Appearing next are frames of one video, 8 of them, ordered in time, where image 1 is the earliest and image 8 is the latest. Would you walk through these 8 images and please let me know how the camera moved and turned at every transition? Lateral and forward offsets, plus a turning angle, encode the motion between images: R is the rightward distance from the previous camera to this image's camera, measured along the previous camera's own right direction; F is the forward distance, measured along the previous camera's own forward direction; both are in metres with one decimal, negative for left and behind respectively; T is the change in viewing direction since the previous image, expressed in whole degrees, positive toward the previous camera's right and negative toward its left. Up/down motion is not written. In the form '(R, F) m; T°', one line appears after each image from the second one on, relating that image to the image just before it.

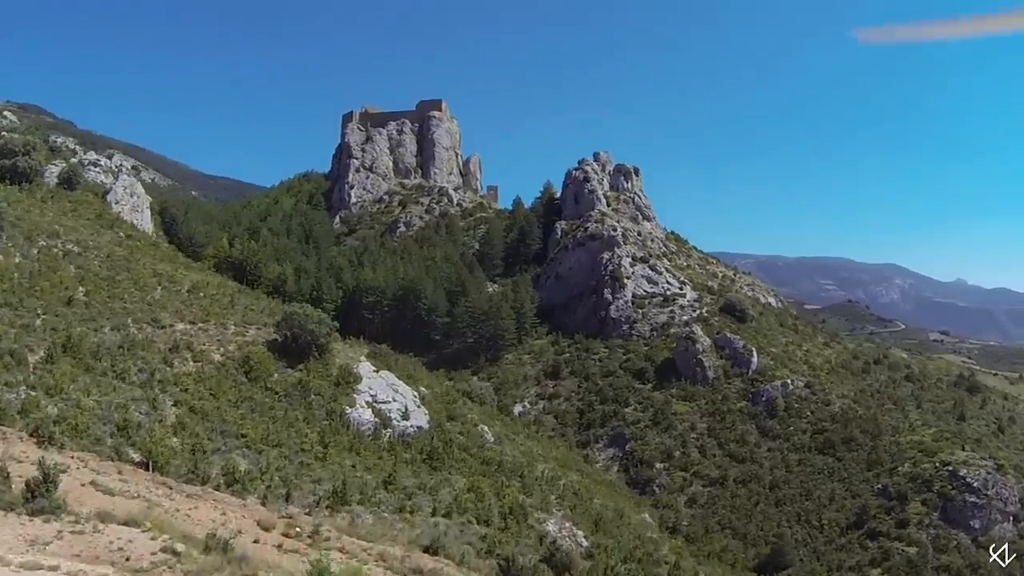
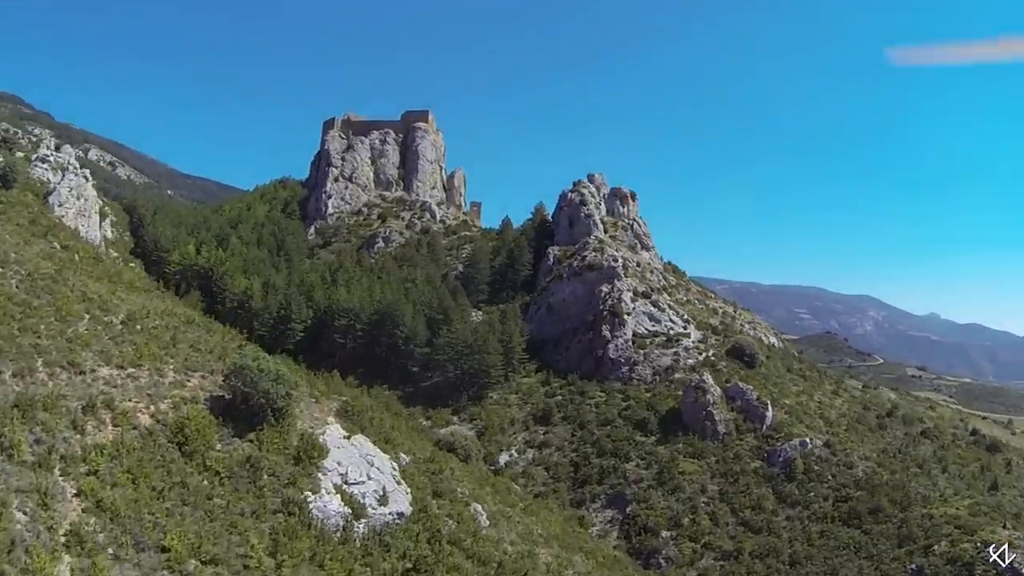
(-1.0, +8.2) m; +1°
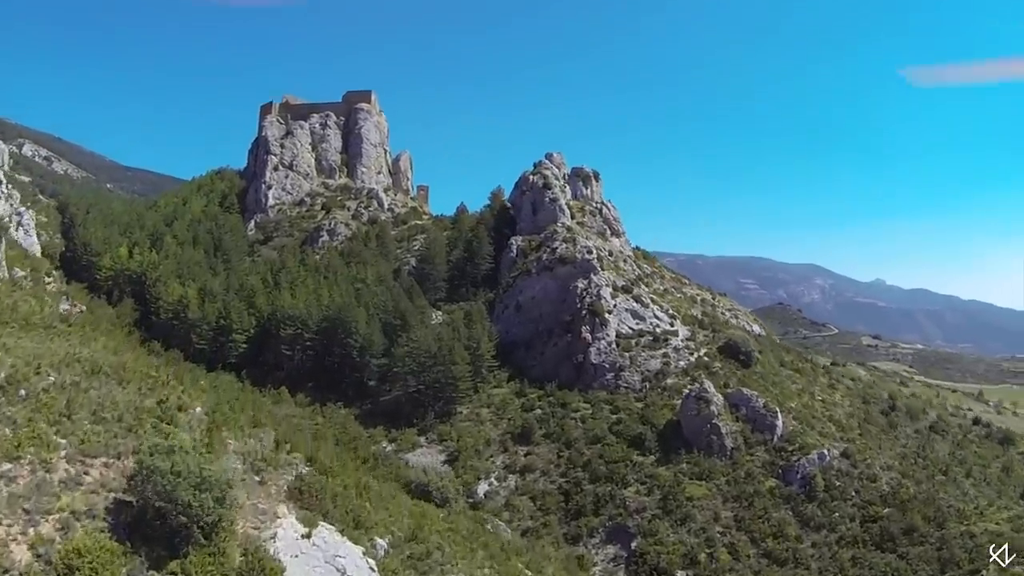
(-1.2, +8.6) m; +2°
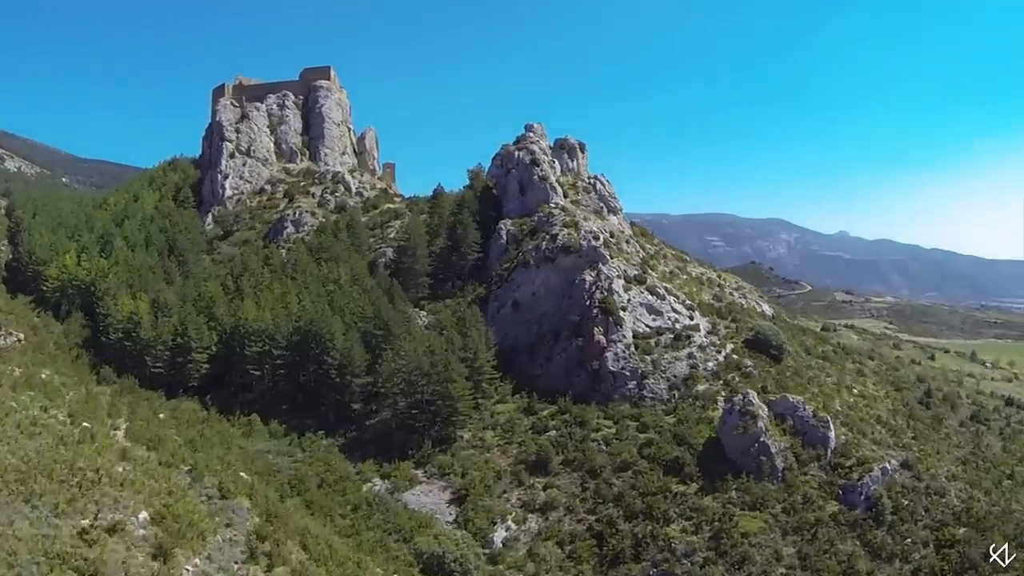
(-1.7, +8.6) m; +2°
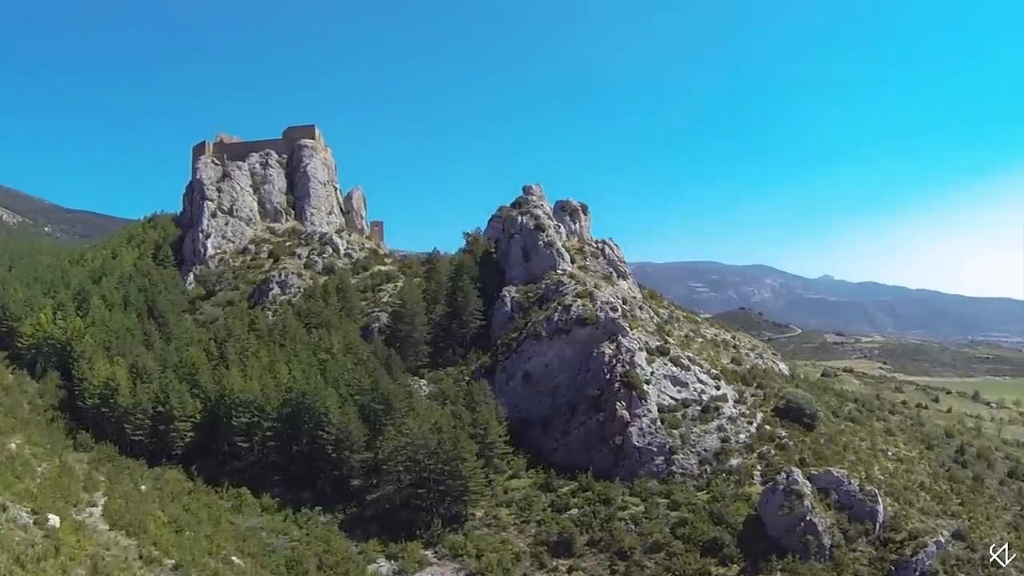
(-1.1, +4.2) m; +1°
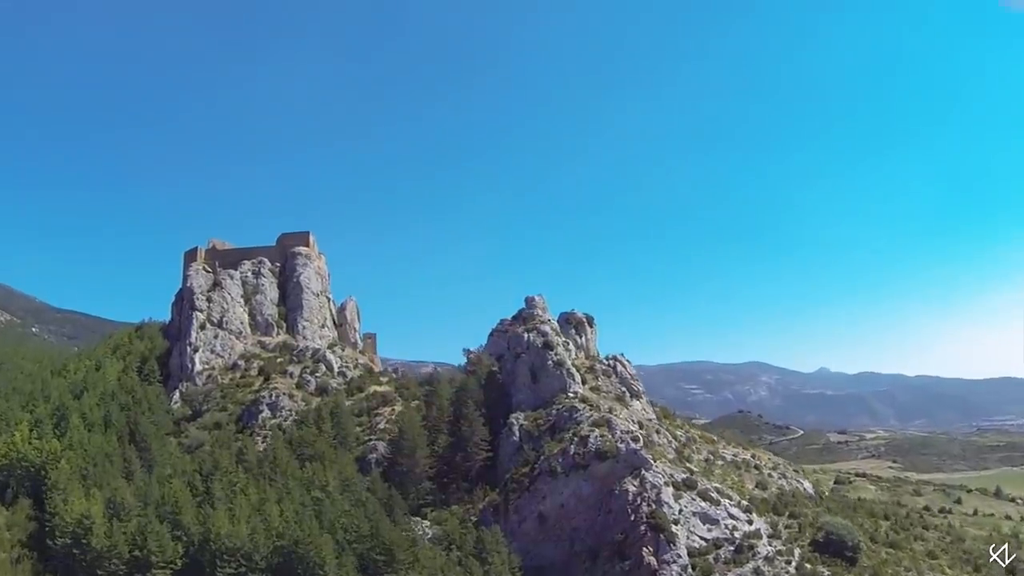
(-0.6, +6.2) m; 0°
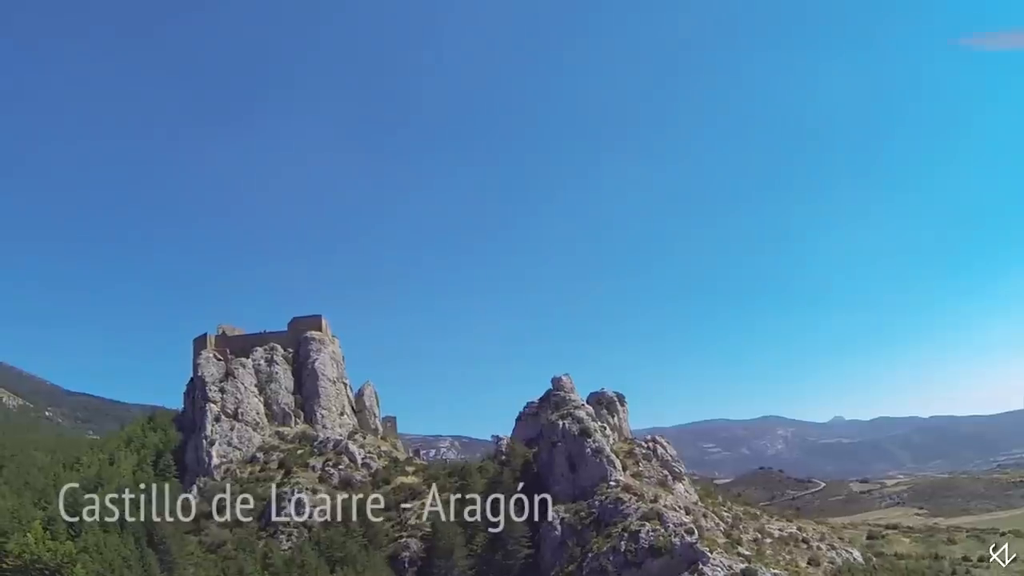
(-1.2, +2.8) m; 0°
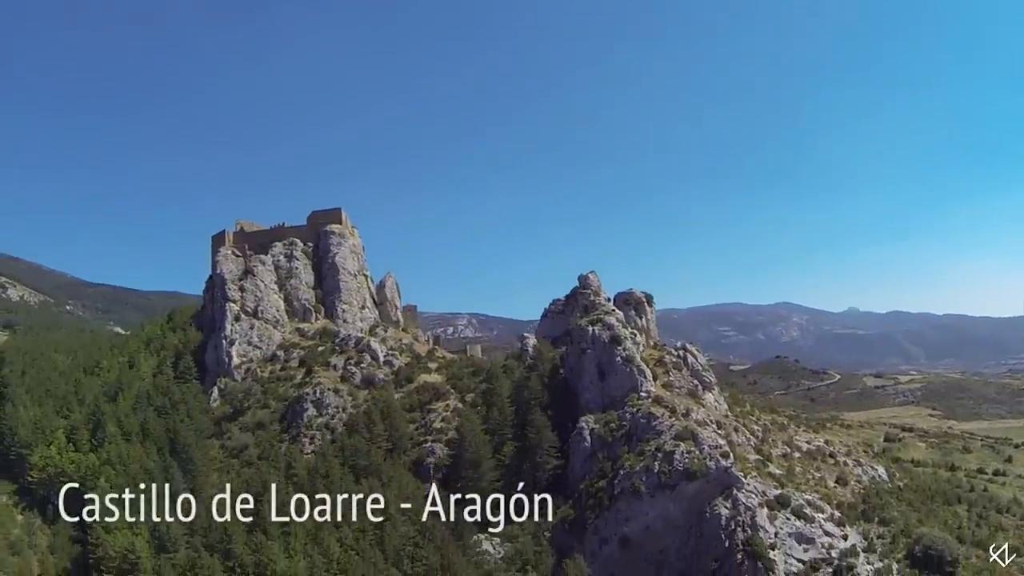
(-1.0, +1.7) m; 0°
